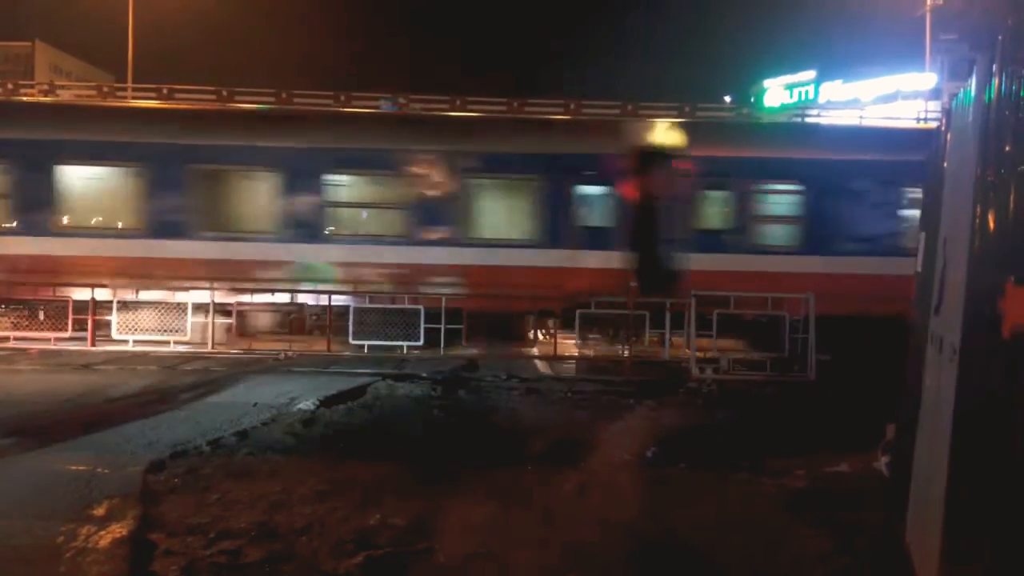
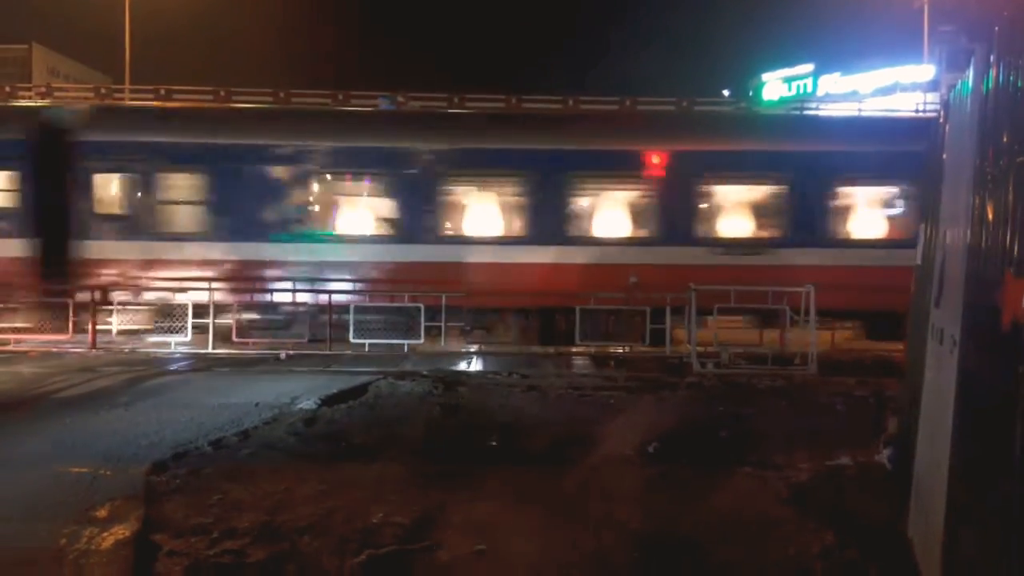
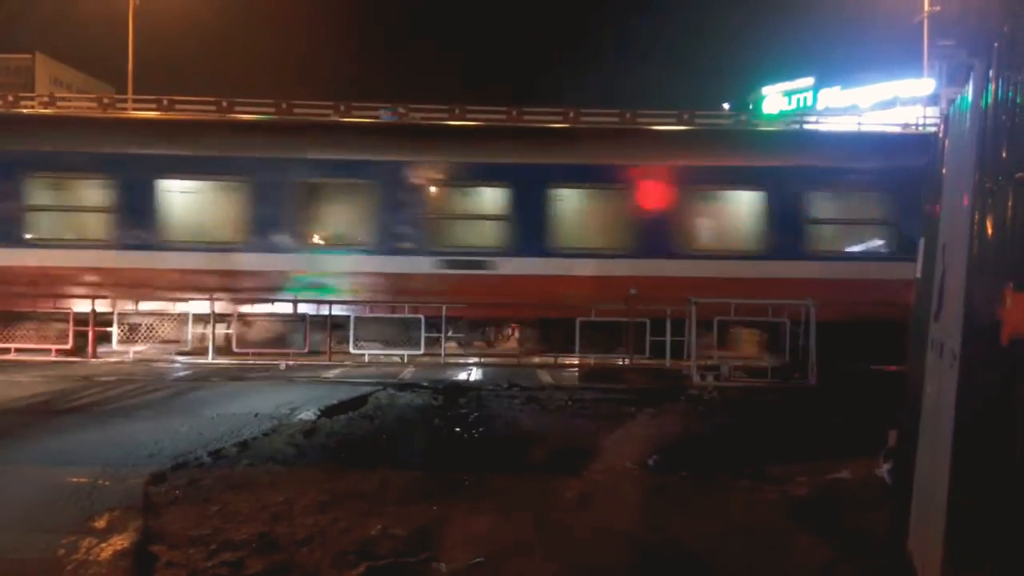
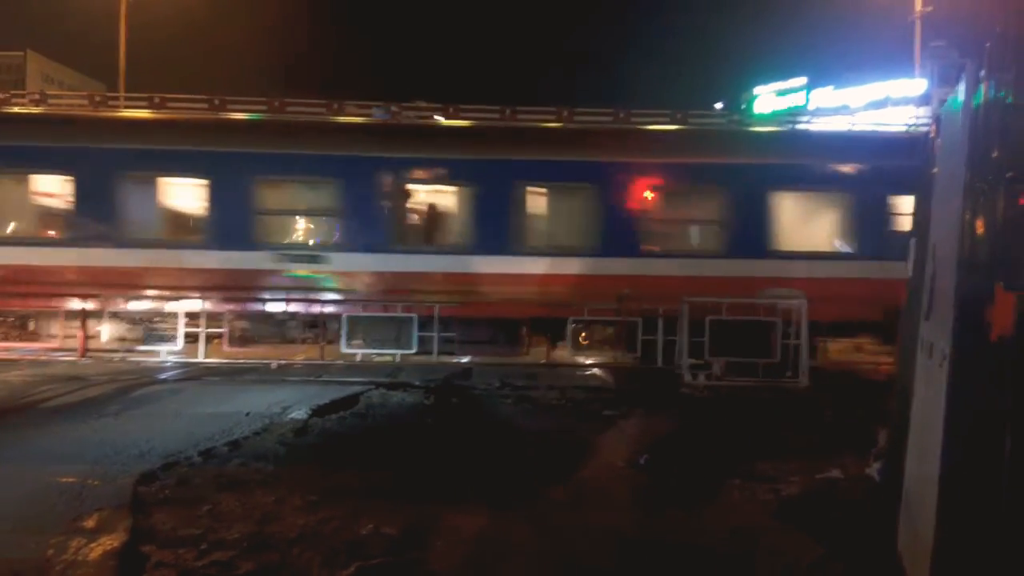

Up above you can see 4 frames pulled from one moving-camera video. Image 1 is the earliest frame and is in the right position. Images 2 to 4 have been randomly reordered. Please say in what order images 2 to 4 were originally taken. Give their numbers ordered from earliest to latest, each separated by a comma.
3, 2, 4
